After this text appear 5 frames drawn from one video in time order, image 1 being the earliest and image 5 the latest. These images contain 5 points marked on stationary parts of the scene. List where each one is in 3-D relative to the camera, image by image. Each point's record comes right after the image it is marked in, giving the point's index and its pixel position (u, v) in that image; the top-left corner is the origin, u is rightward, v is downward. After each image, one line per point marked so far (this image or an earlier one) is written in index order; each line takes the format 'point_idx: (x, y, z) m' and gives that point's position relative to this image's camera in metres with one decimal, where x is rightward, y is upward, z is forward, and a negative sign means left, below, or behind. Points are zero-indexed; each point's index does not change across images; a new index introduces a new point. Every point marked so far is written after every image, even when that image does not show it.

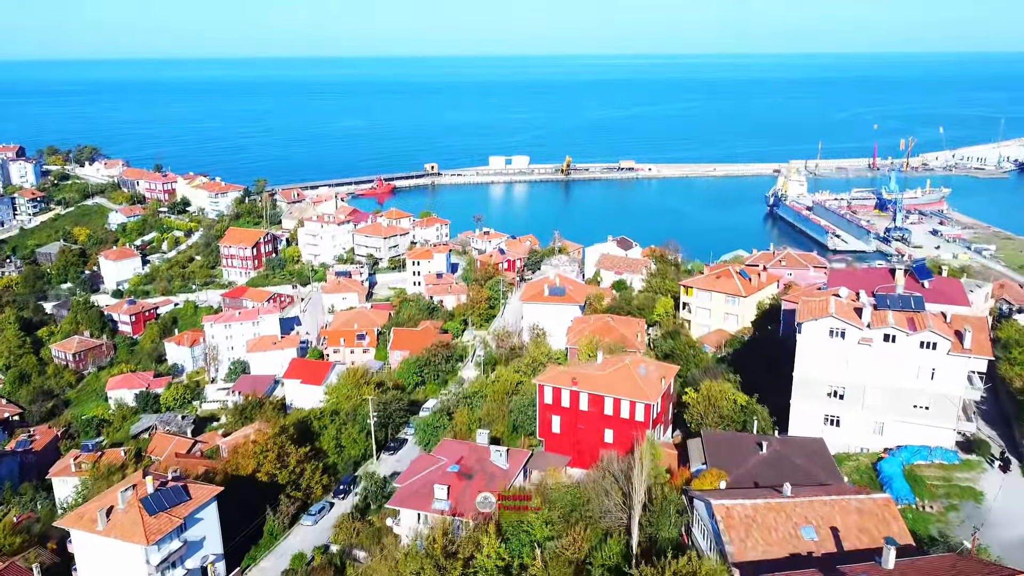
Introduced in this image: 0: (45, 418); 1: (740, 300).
0: (-10.8, -3.0, +19.7) m
1: (+3.4, -0.2, +12.8) m
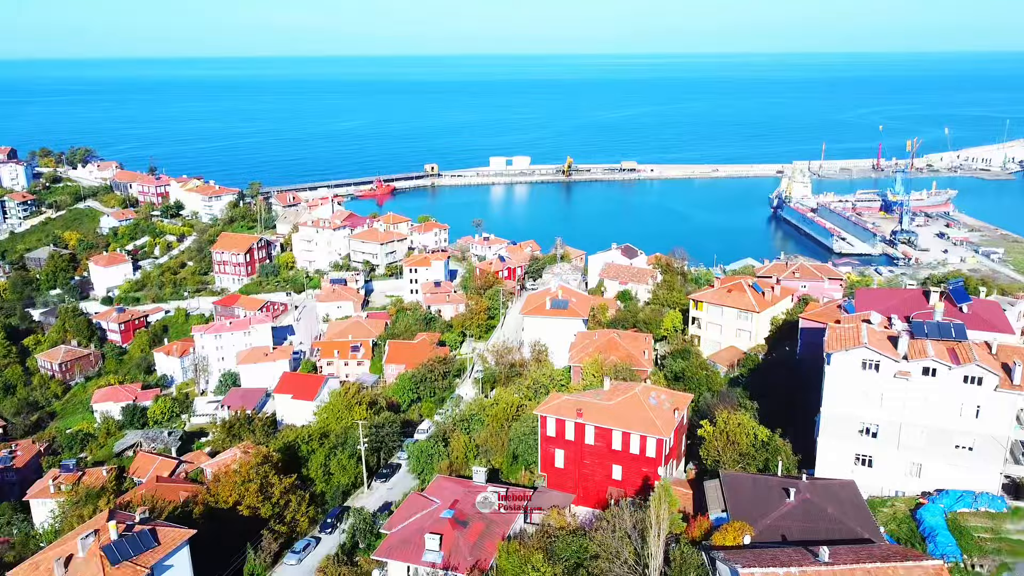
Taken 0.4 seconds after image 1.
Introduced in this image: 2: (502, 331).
0: (-10.8, -3.2, +19.0) m
1: (+3.4, -0.4, +12.1) m
2: (-0.2, -0.9, +16.7) m
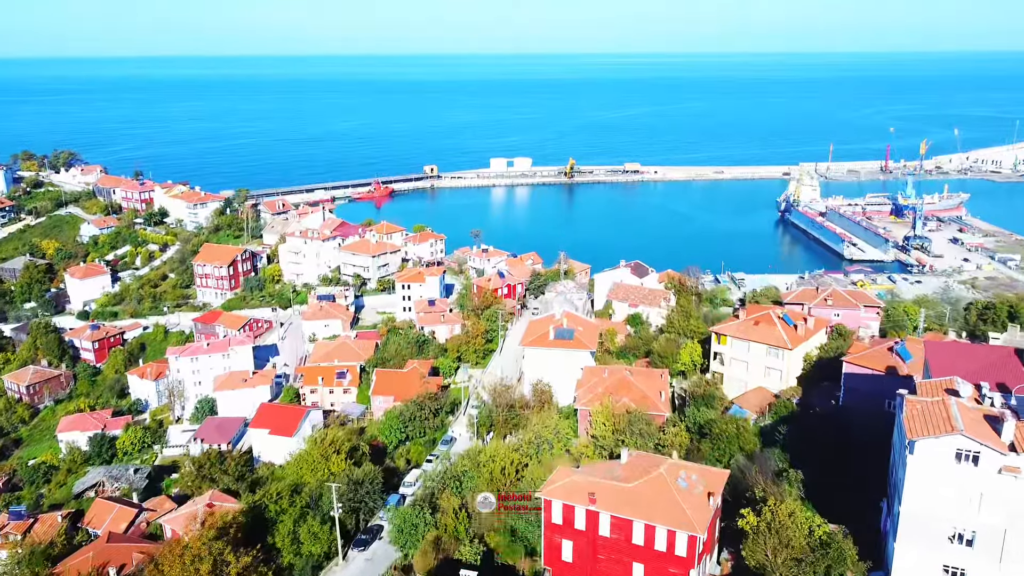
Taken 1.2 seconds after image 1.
0: (-10.8, -3.6, +17.6) m
1: (+3.4, -0.8, +10.6) m
2: (-0.2, -1.3, +15.3) m
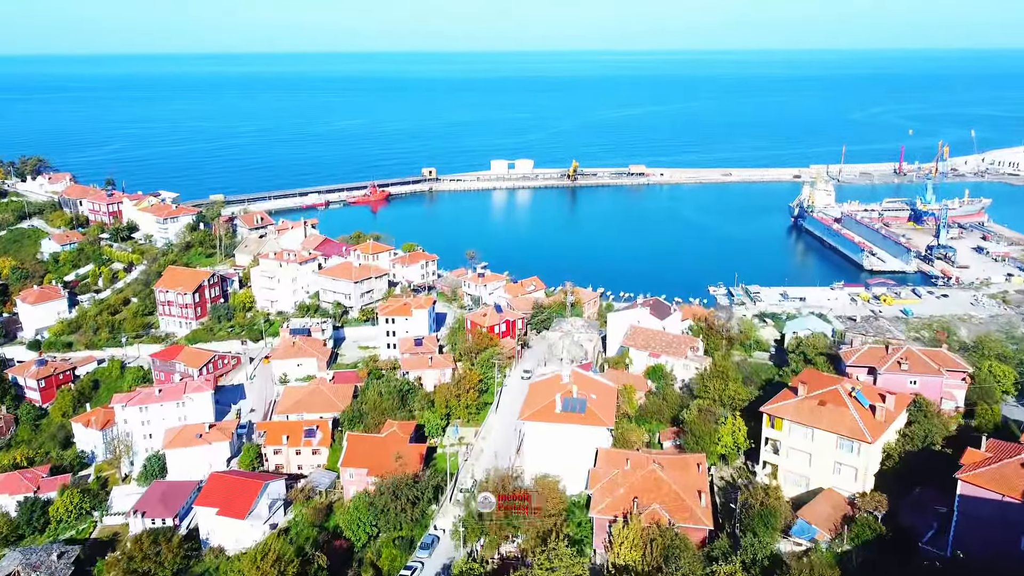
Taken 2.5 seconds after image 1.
0: (-10.8, -4.3, +15.2) m
1: (+3.4, -1.5, +8.2) m
2: (-0.2, -2.0, +12.9) m
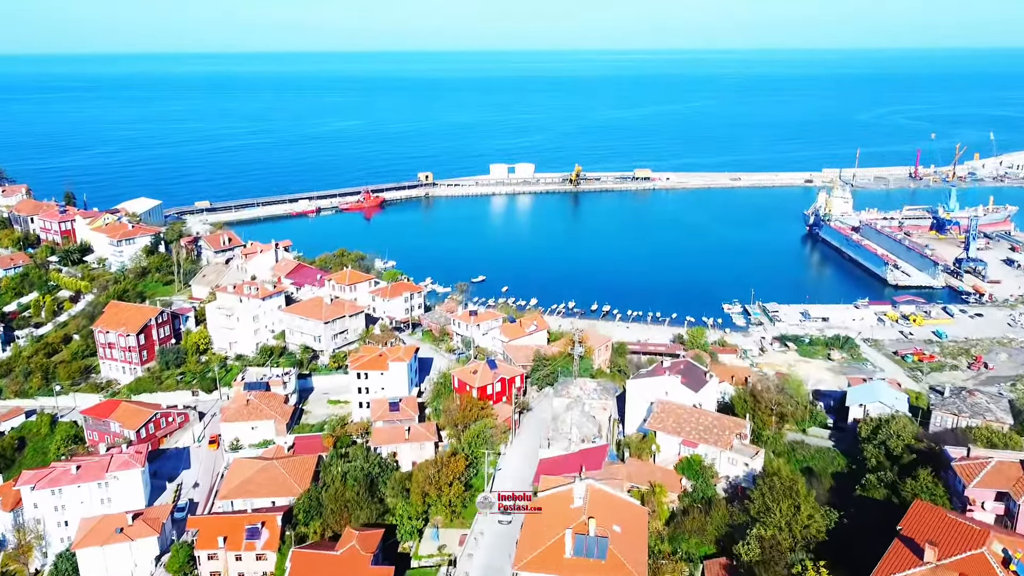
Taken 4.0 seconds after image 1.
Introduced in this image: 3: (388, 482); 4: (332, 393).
0: (-10.9, -5.1, +12.3) m
1: (+3.3, -2.4, +5.3) m
2: (-0.3, -2.8, +10.0) m
3: (-1.7, -2.7, +12.0) m
4: (-3.4, -2.0, +16.0) m
